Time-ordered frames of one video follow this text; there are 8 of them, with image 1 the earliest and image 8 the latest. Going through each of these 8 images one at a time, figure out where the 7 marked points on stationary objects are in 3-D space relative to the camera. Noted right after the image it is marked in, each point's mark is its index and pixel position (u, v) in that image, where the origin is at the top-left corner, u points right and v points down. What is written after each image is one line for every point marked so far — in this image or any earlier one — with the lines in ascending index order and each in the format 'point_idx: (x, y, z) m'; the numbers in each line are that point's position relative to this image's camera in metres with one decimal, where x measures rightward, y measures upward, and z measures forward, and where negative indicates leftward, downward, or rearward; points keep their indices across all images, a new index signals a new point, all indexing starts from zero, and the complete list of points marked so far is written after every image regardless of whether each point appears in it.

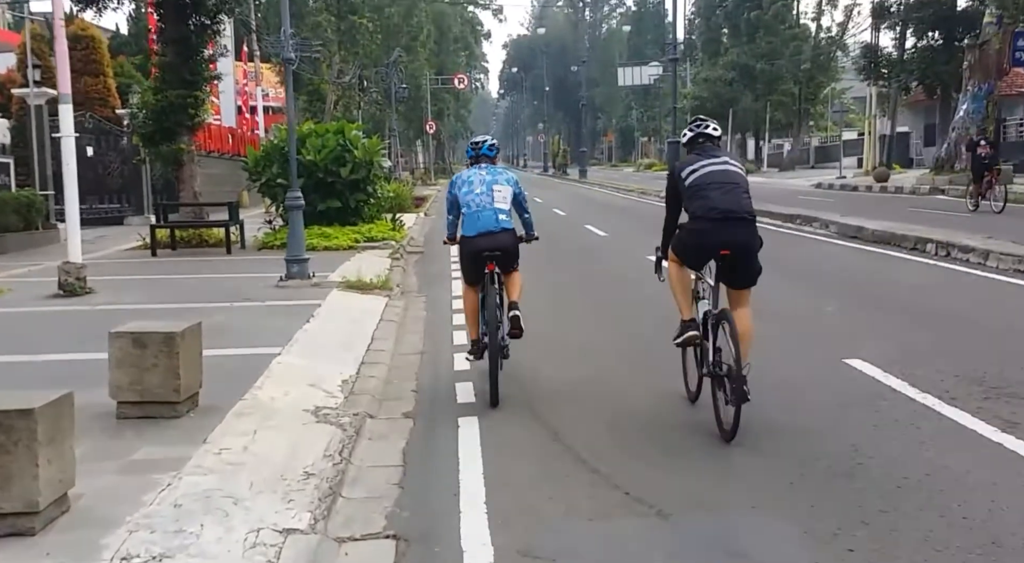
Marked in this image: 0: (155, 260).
0: (-5.9, +0.3, +17.3) m
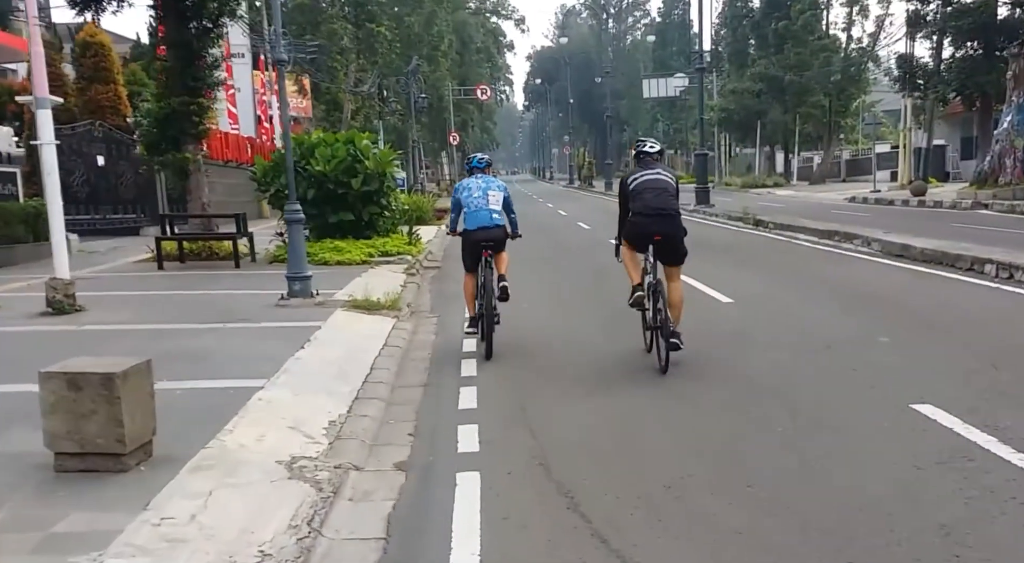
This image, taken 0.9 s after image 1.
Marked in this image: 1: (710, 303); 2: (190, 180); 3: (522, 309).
0: (-5.6, +0.1, +16.8) m
1: (+2.4, -0.4, +13.0) m
2: (-5.9, +1.9, +19.6) m
3: (+0.1, -0.3, +14.2) m
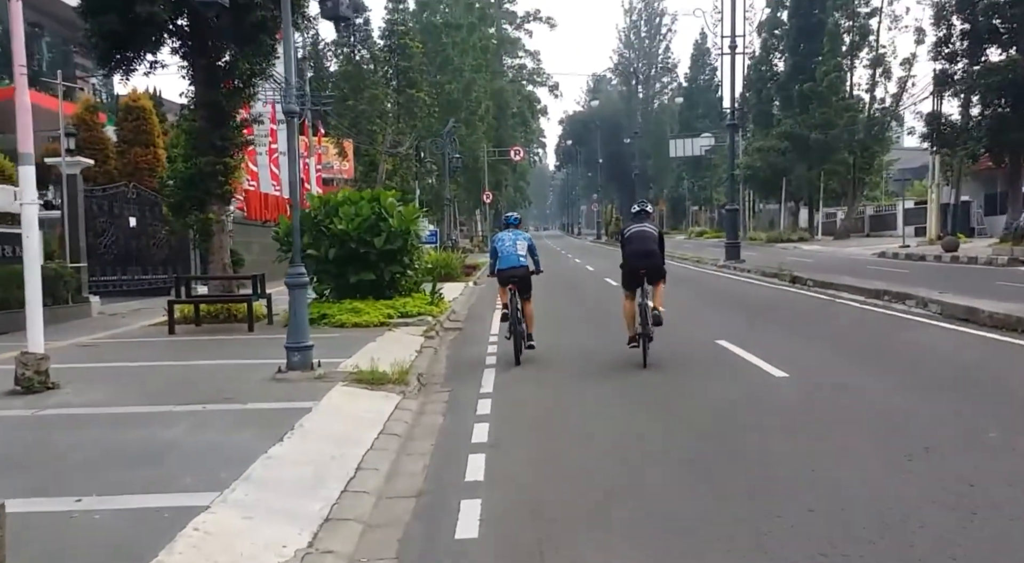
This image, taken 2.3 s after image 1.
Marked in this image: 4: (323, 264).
0: (-5.2, -0.9, +16.3) m
1: (+2.6, -1.1, +12.3) m
2: (-5.5, +0.7, +19.2) m
3: (+0.4, -1.1, +13.6) m
4: (-3.3, +0.3, +18.7) m
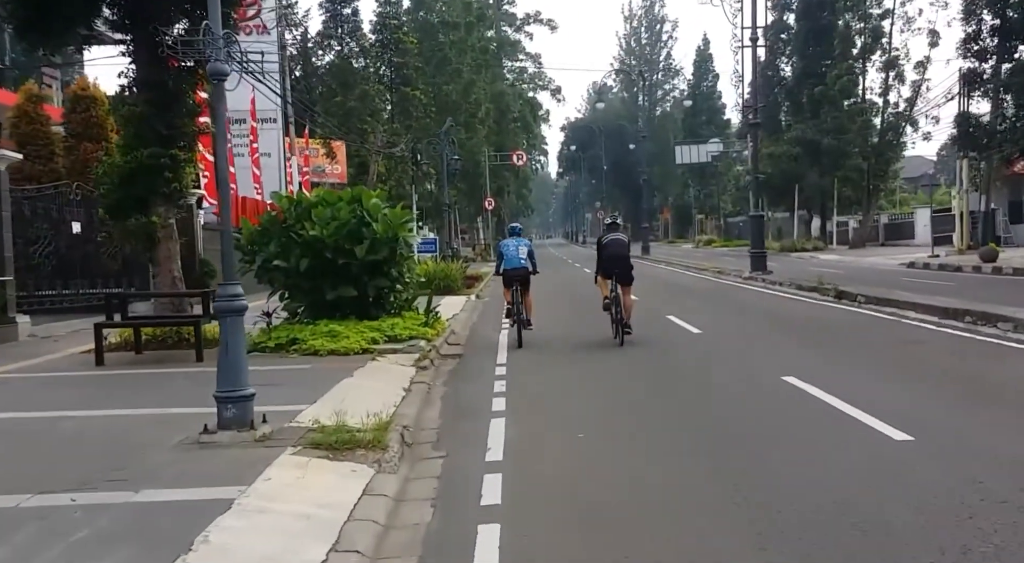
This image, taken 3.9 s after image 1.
0: (-5.1, -1.1, +13.0) m
1: (+2.8, -1.3, +9.0) m
2: (-5.3, +0.5, +15.9) m
3: (+0.6, -1.3, +10.3) m
4: (-3.1, +0.1, +15.4) m
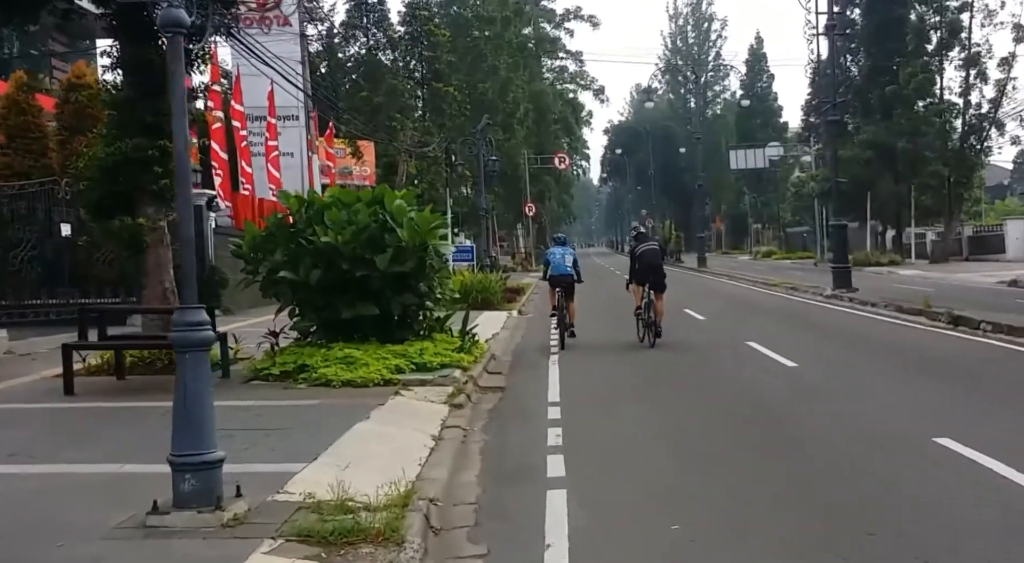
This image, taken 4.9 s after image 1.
0: (-4.6, -1.3, +10.6) m
1: (+3.2, -1.5, +6.4) m
2: (-4.6, +0.3, +13.6) m
3: (+1.0, -1.5, +7.8) m
4: (-2.5, -0.1, +13.0) m
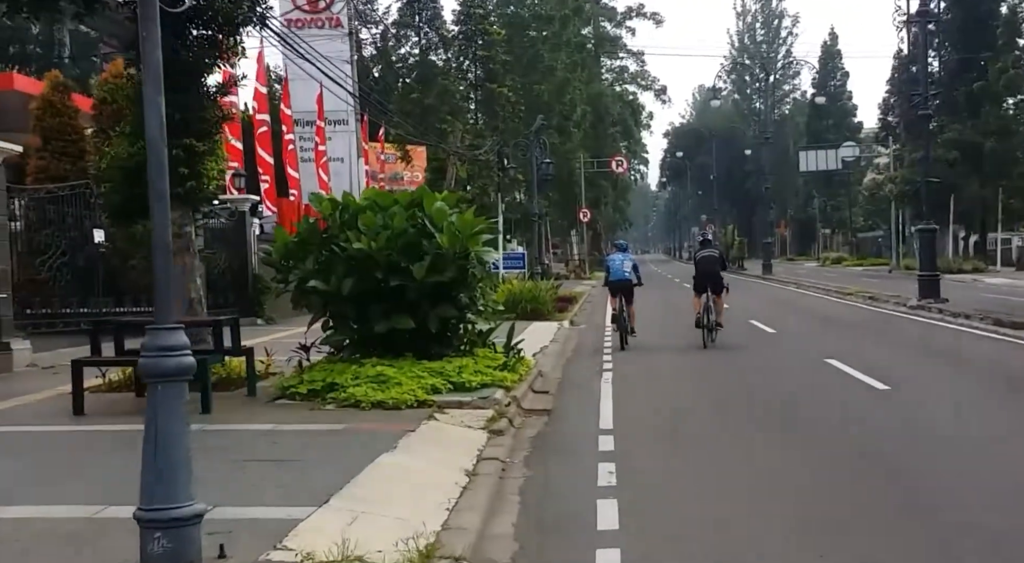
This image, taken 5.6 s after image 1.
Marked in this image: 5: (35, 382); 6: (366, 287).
0: (-4.1, -1.4, +9.7) m
1: (+3.3, -1.6, +5.0) m
2: (-4.1, +0.2, +12.7) m
3: (+1.3, -1.6, +6.6) m
4: (-2.0, -0.2, +12.0) m
5: (-6.1, -1.3, +13.6) m
6: (-1.6, -0.1, +11.9) m
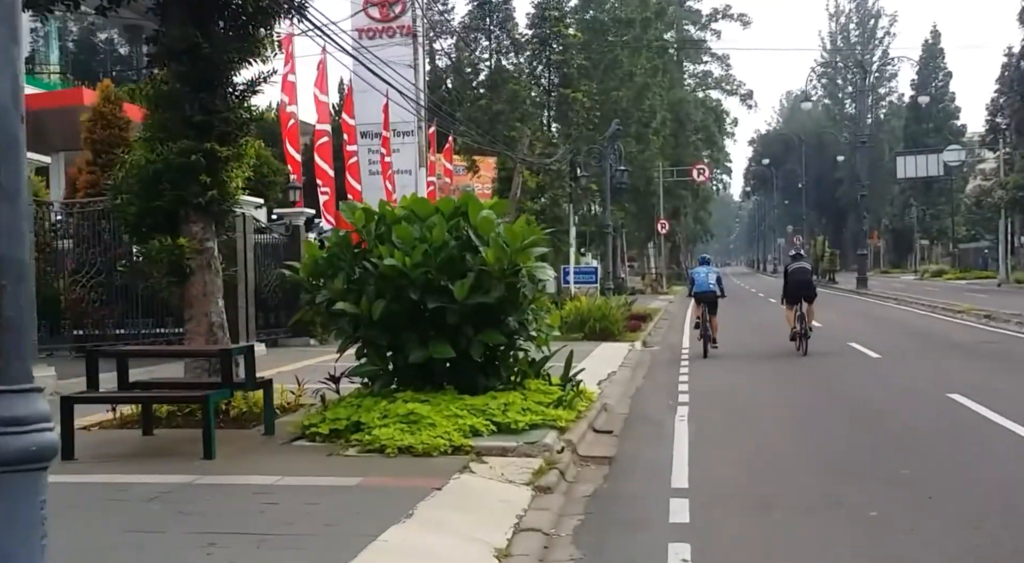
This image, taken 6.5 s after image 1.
0: (-3.7, -1.5, +8.2) m
1: (+3.4, -1.7, +3.0) m
2: (-3.4, 0.0, +11.2) m
3: (+1.4, -1.7, +4.7) m
4: (-1.4, -0.4, +10.4) m
5: (-5.4, -1.5, +12.3) m
6: (-1.1, -0.3, +10.3) m
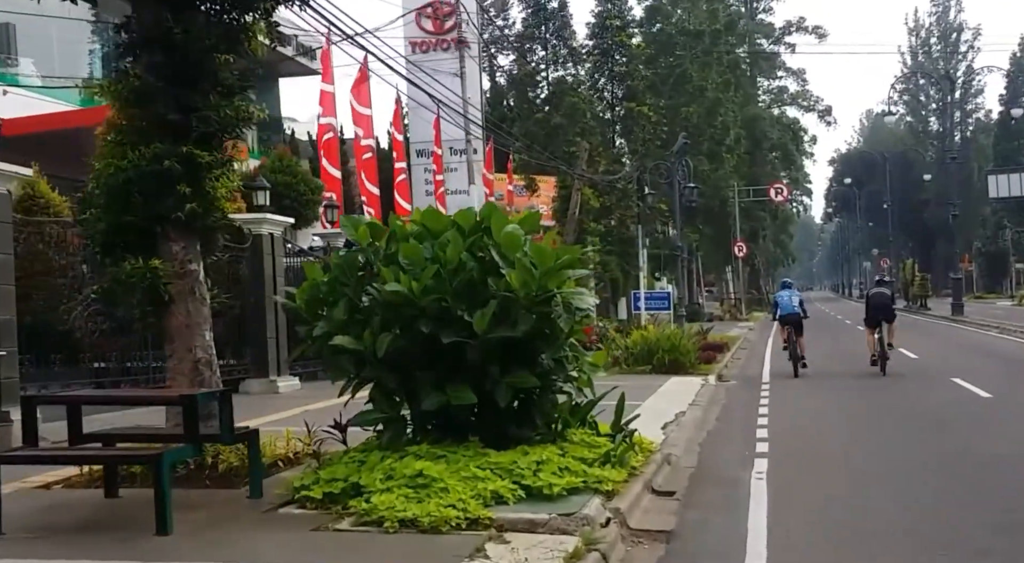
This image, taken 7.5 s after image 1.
0: (-3.6, -1.7, +6.6) m
1: (+3.1, -1.7, +0.9) m
2: (-3.1, -0.3, +9.6) m
3: (+1.3, -1.8, +2.6) m
4: (-1.1, -0.7, +8.6) m
5: (-5.0, -1.8, +10.7) m
6: (-0.8, -0.5, +8.4) m
